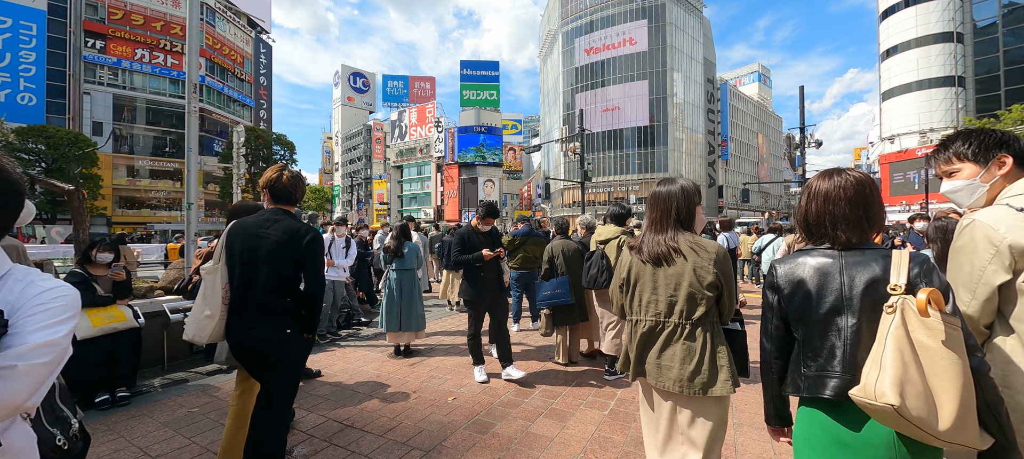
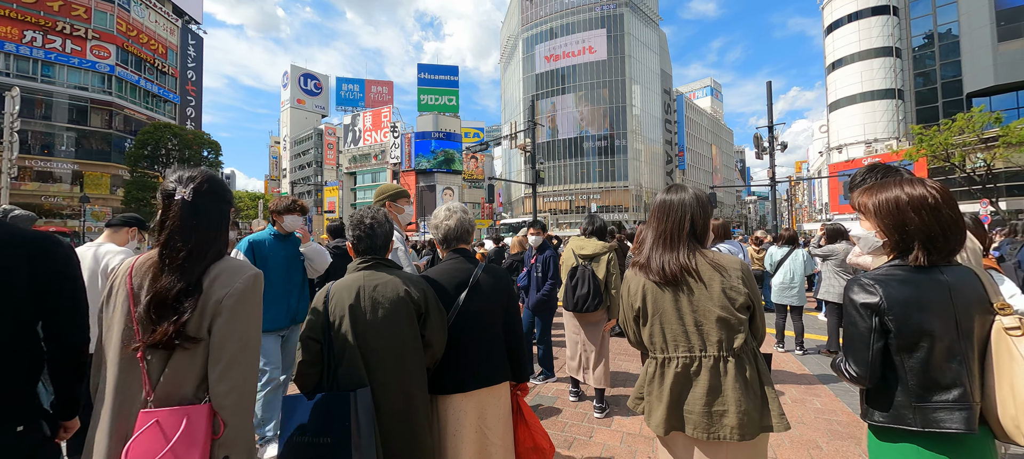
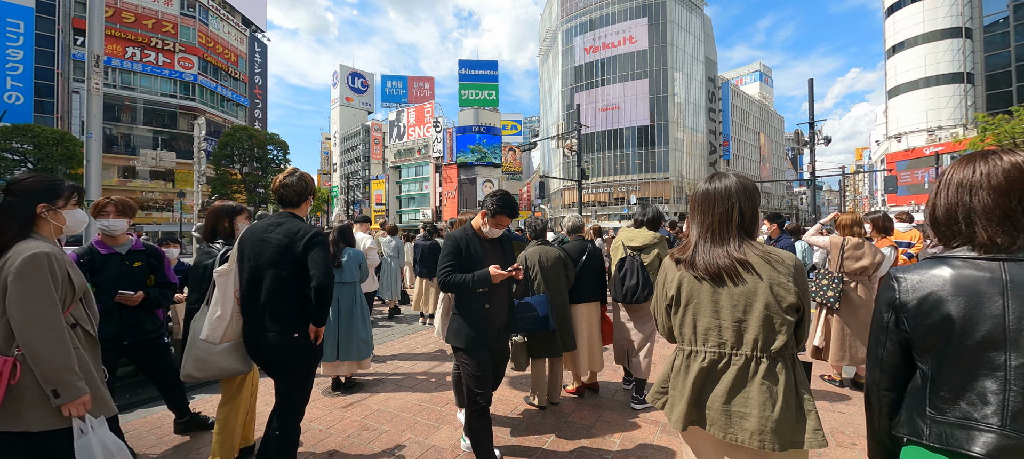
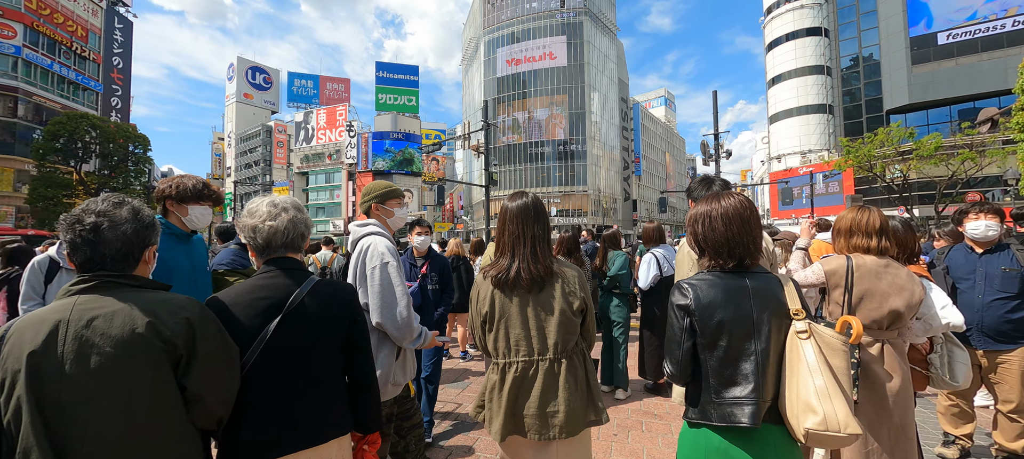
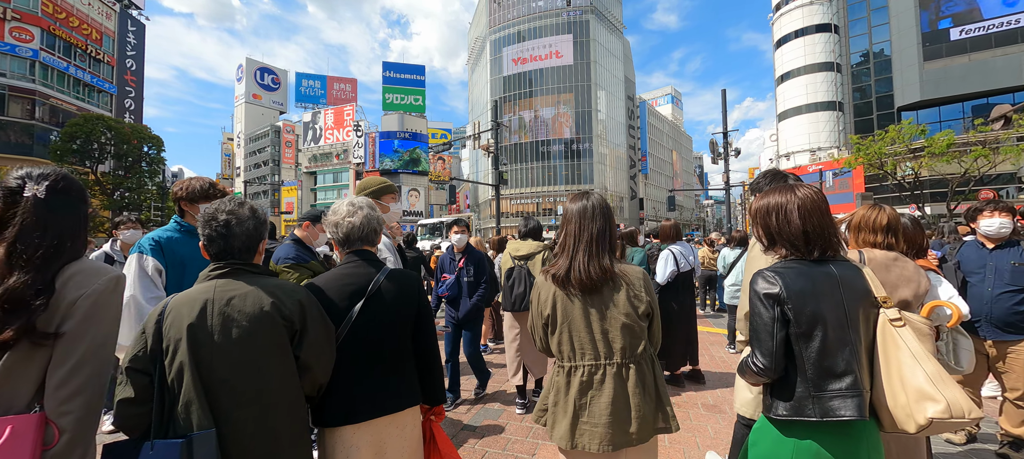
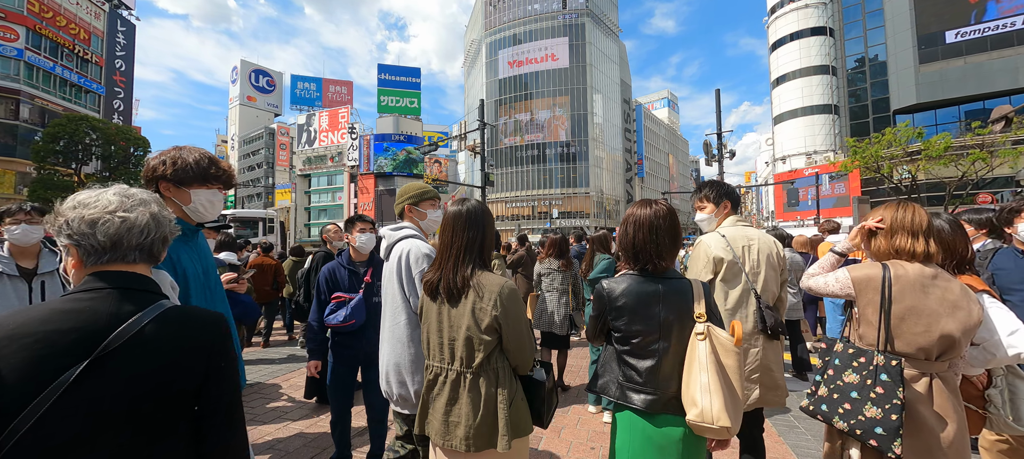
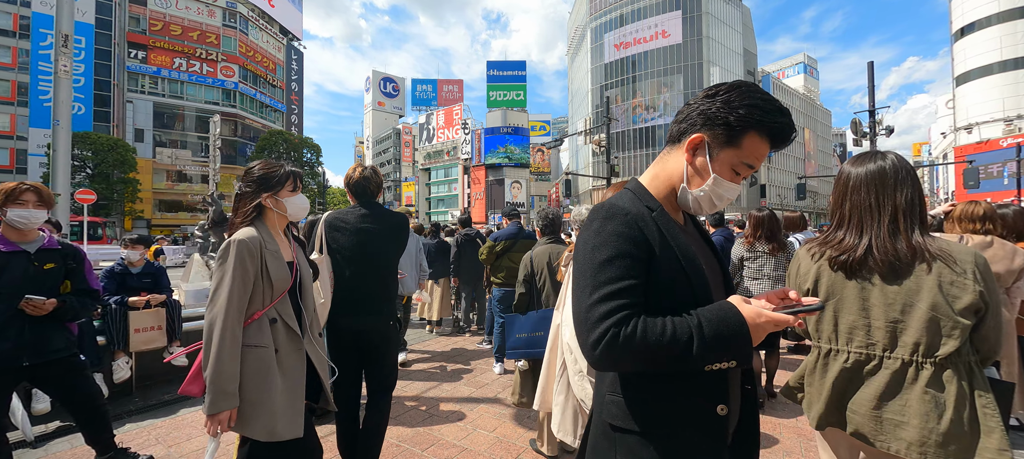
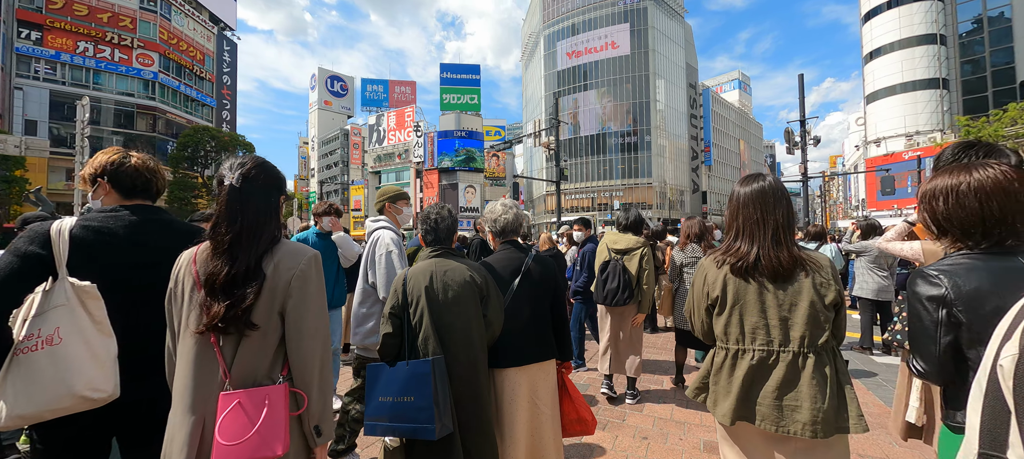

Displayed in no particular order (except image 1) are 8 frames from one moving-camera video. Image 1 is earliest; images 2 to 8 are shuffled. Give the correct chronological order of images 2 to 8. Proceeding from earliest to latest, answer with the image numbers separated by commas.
3, 7, 8, 2, 5, 4, 6
